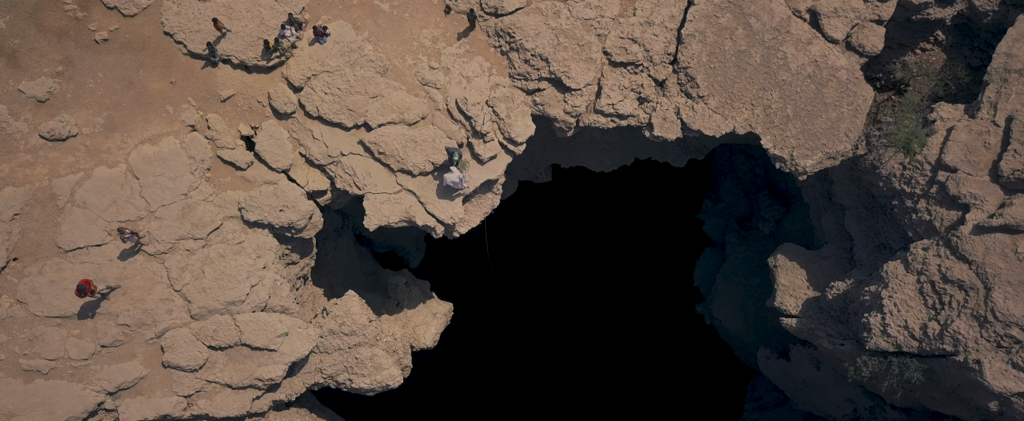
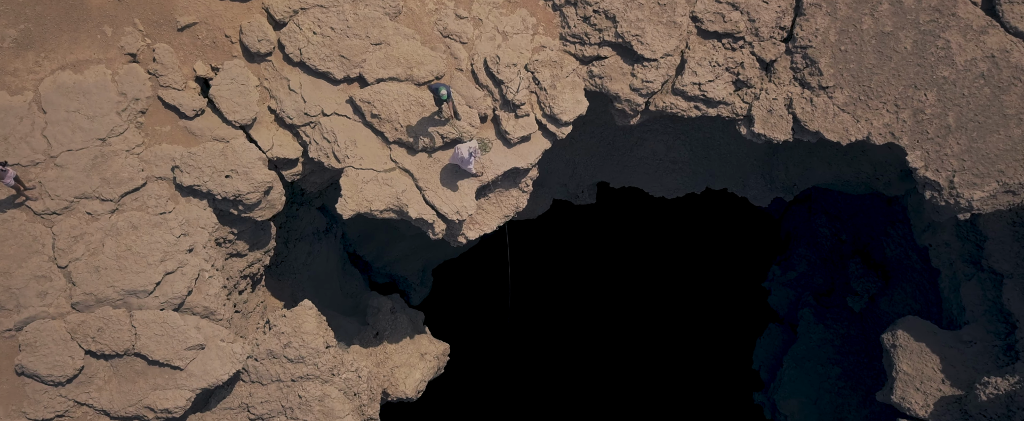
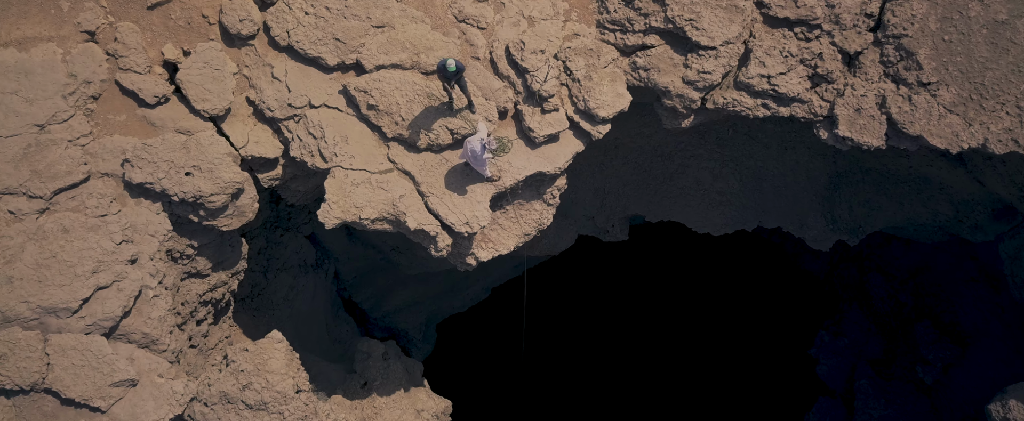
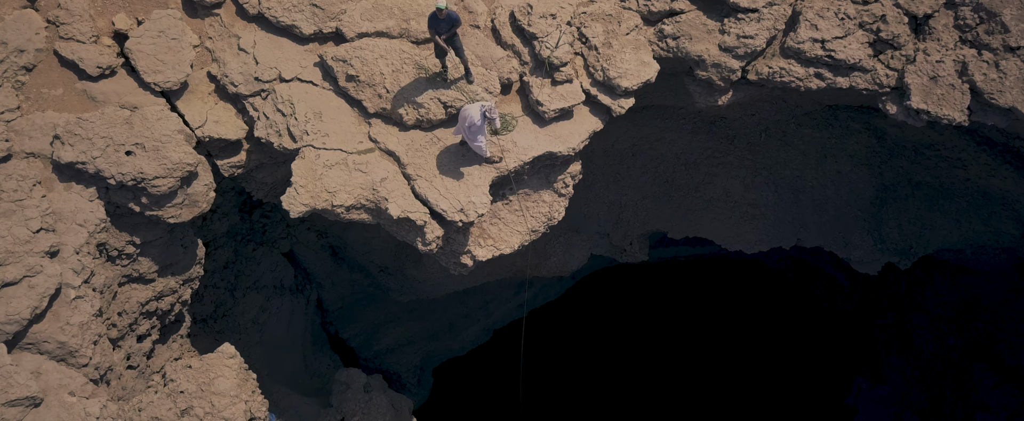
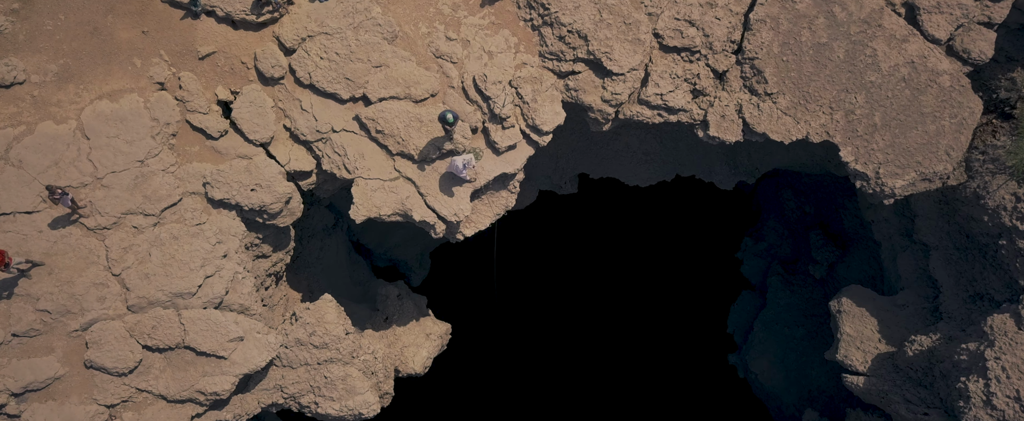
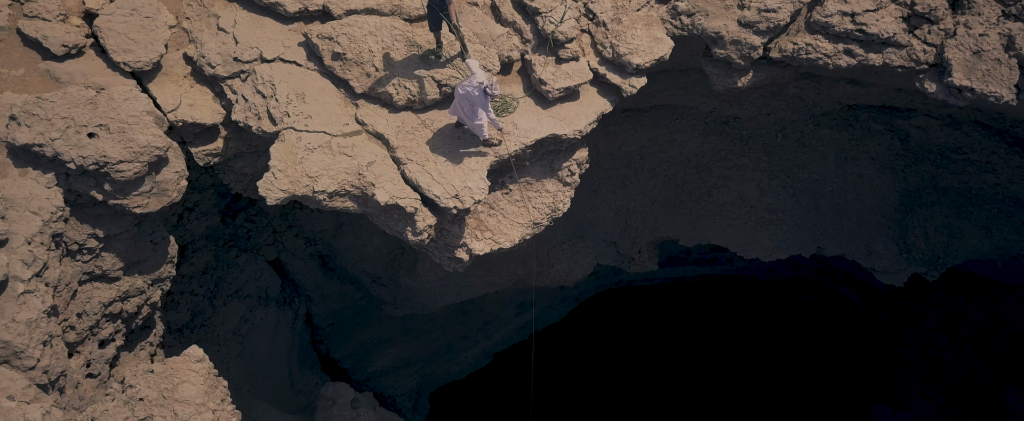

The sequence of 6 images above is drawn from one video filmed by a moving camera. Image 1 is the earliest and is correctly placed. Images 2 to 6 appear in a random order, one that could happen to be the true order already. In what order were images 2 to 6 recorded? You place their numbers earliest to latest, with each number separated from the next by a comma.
5, 2, 3, 4, 6
